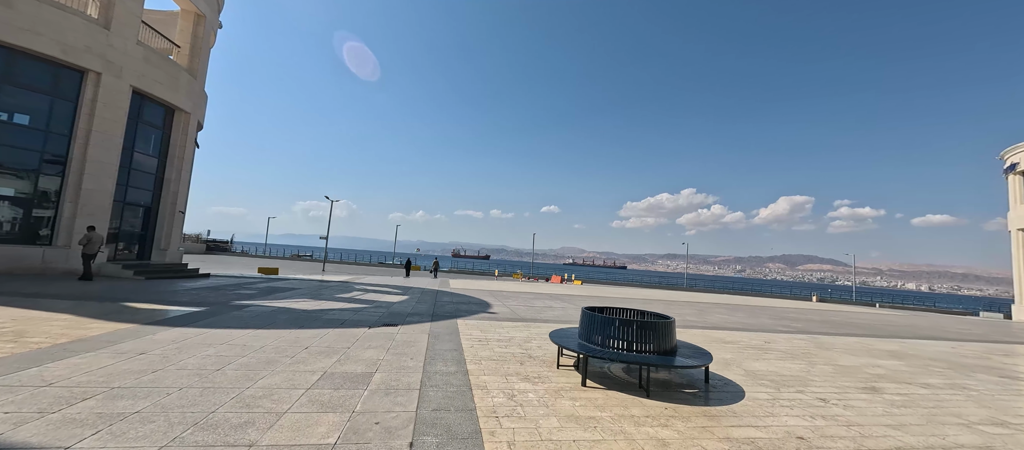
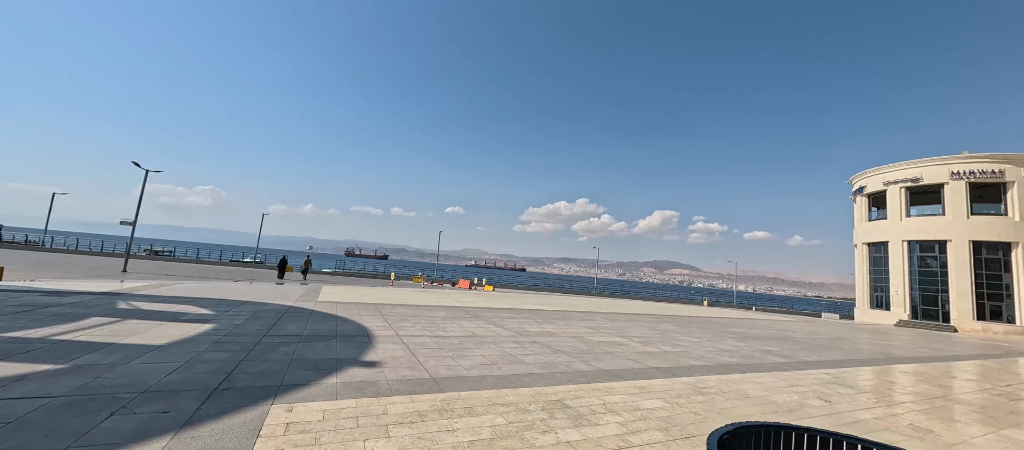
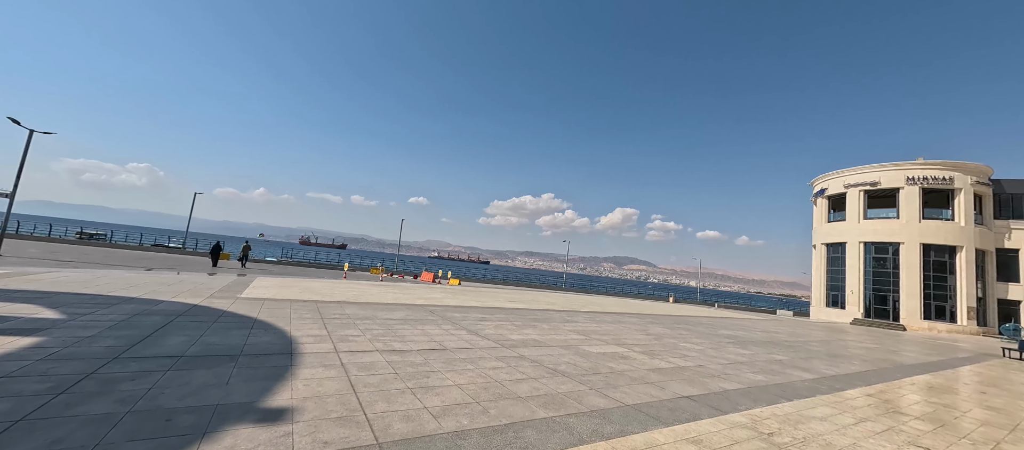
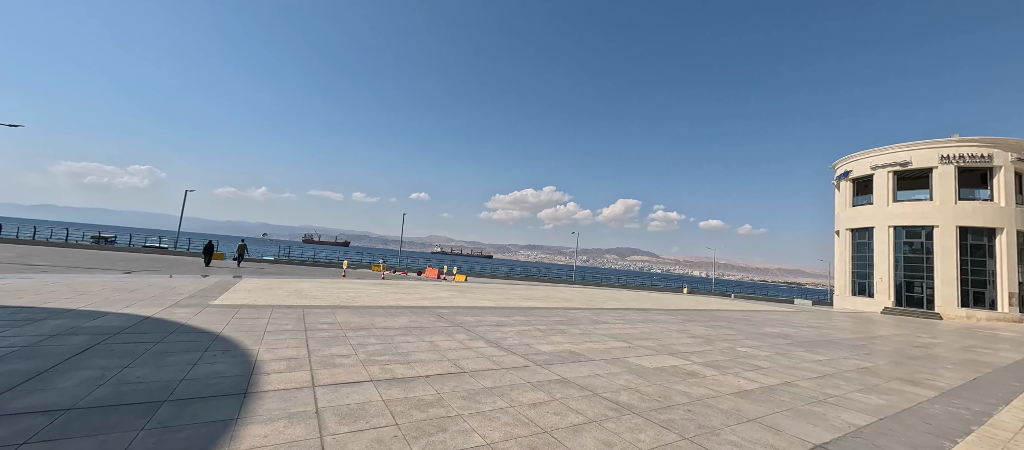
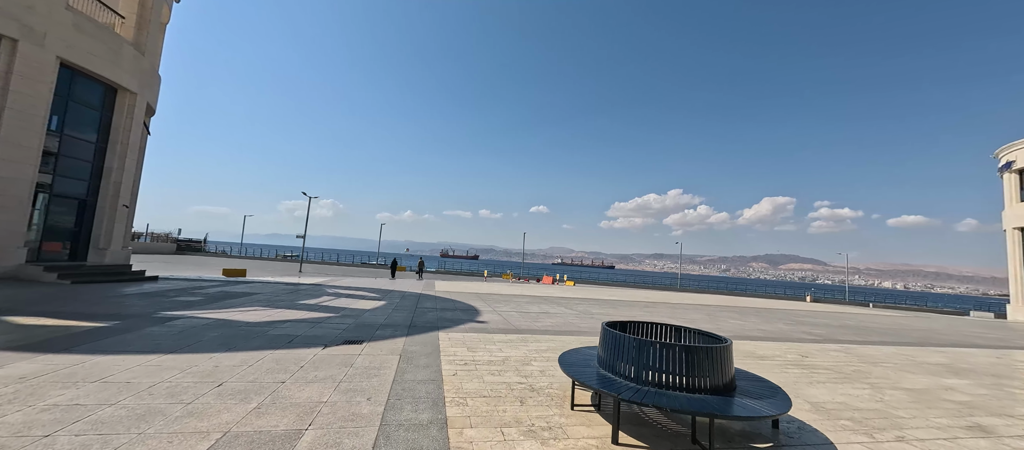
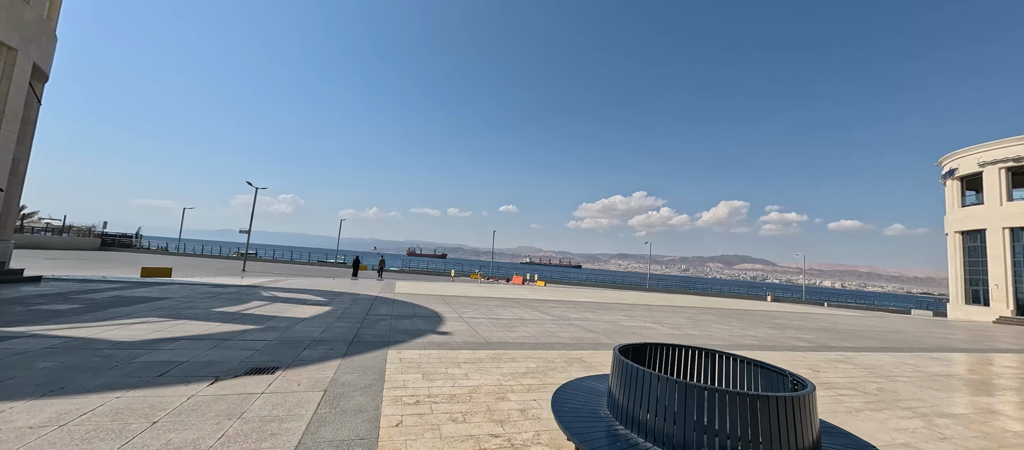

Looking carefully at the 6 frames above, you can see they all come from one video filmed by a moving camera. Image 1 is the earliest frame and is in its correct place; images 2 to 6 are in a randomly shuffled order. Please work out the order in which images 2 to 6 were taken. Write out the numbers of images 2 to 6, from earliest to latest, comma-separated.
5, 6, 2, 3, 4
